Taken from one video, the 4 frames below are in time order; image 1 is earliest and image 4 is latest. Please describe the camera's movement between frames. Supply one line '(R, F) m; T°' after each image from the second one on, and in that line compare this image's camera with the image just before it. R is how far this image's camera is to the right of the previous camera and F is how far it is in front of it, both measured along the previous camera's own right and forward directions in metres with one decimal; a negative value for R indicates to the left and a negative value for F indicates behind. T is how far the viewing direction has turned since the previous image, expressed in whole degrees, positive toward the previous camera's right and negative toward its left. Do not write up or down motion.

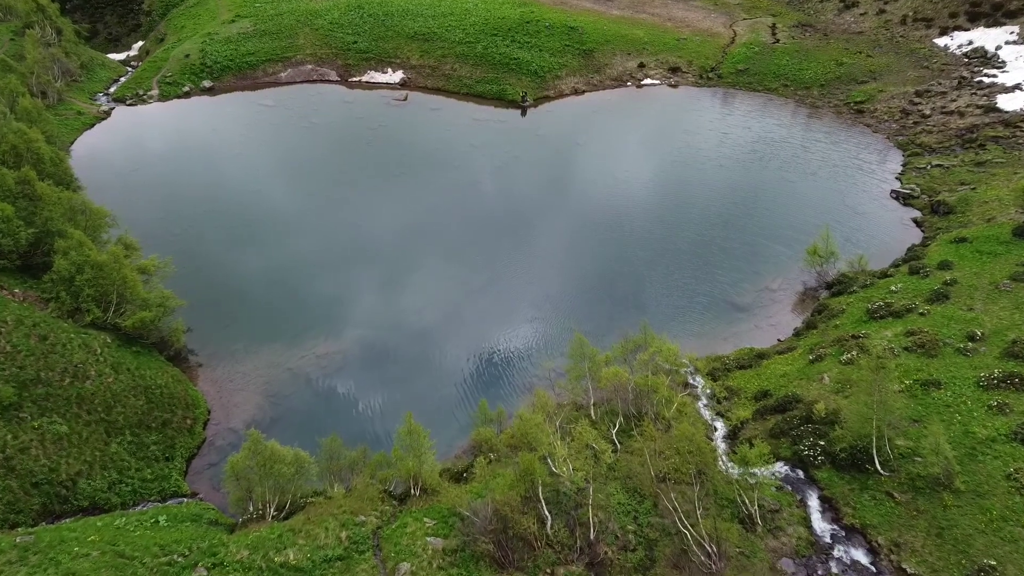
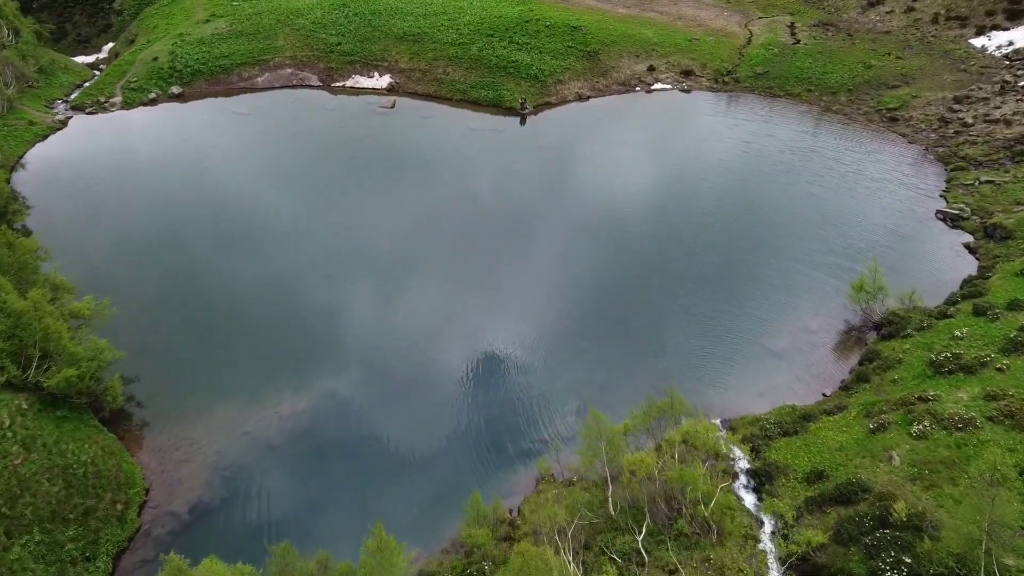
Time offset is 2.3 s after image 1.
(0.0, +6.1) m; 0°
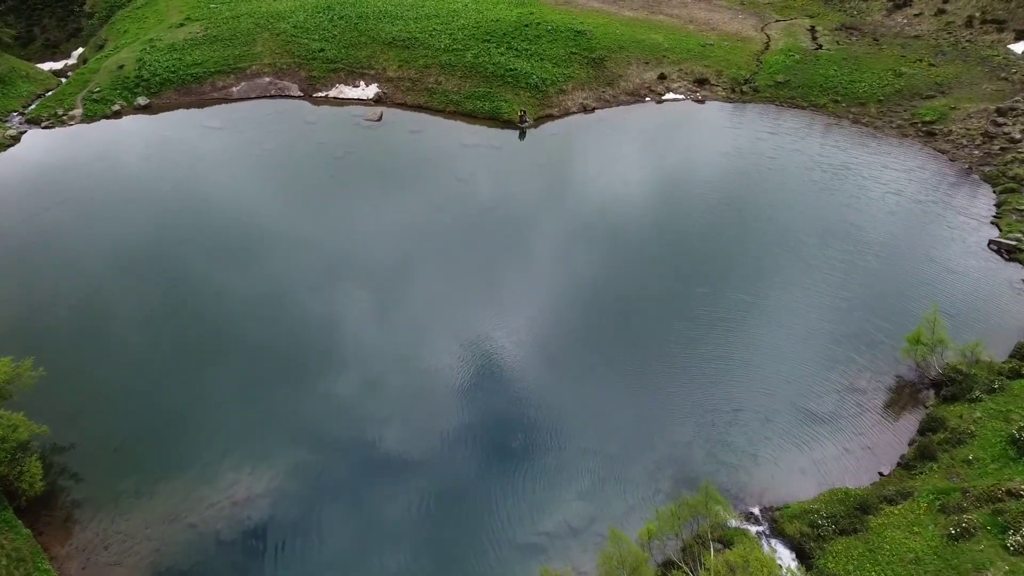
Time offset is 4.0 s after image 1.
(+0.1, +5.5) m; 0°
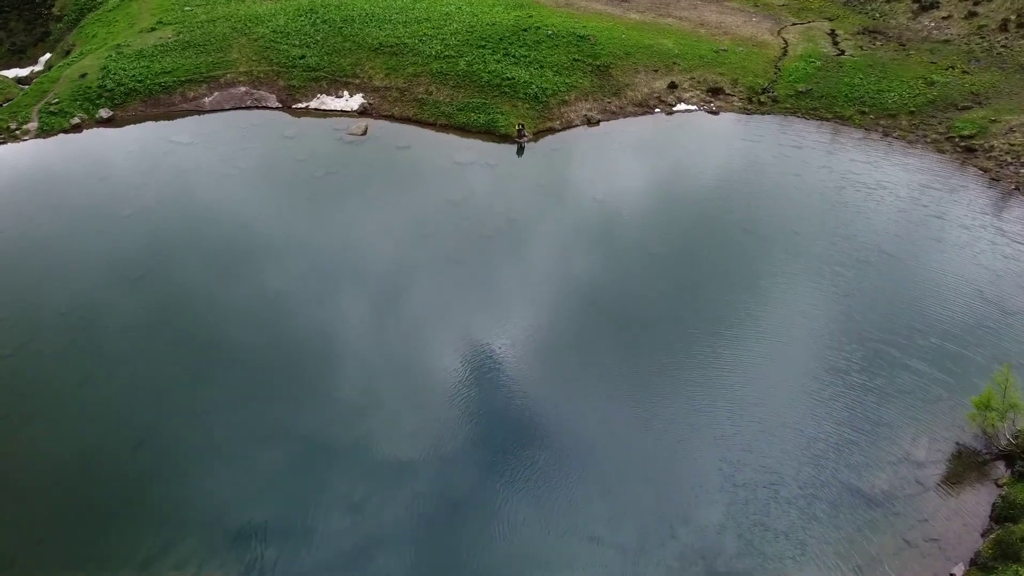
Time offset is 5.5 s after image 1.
(+0.1, +5.0) m; 0°
